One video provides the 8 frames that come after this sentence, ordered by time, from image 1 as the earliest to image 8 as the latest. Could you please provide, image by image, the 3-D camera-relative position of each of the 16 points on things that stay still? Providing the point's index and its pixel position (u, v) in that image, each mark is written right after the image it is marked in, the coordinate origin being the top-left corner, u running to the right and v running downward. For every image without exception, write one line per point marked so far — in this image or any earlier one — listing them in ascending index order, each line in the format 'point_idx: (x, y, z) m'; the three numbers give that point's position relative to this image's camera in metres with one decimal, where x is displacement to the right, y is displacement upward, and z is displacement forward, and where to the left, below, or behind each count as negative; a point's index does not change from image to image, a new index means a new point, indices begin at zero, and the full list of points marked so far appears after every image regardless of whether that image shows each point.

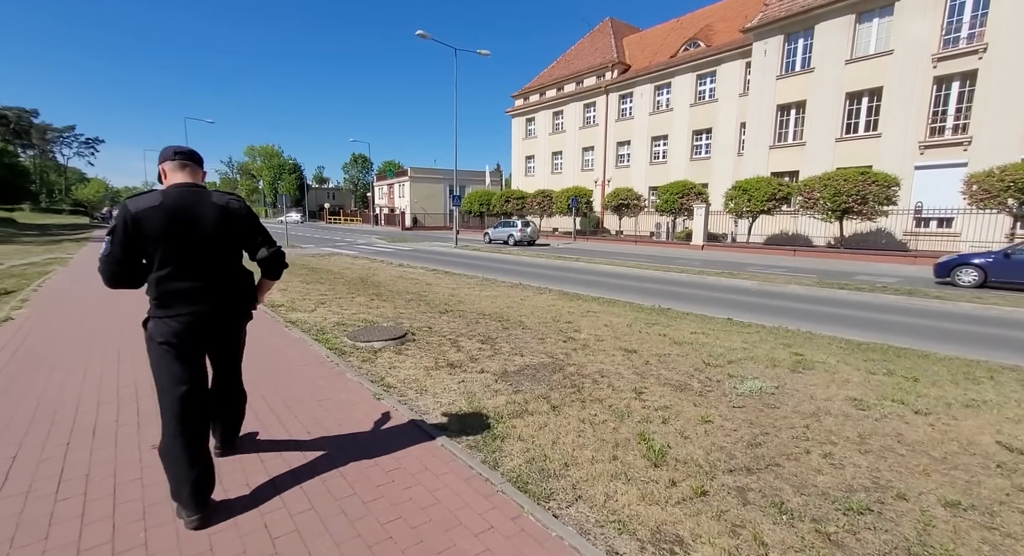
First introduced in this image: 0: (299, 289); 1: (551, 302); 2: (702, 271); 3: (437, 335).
0: (-4.4, -0.2, +10.2) m
1: (+0.8, -0.5, +9.8) m
2: (+5.8, +0.2, +14.6) m
3: (-0.9, -0.7, +6.2) m
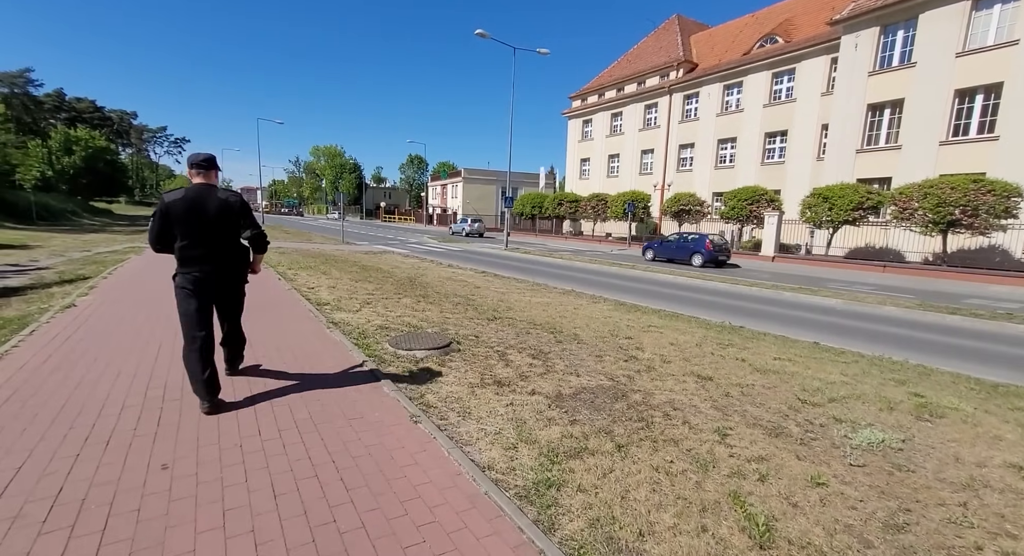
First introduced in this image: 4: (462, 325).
0: (-3.3, -0.2, +10.0) m
1: (+1.8, -0.7, +9.1) m
2: (+7.3, -0.2, +13.4) m
3: (-0.3, -0.8, +5.6) m
4: (-0.7, -0.7, +6.8) m
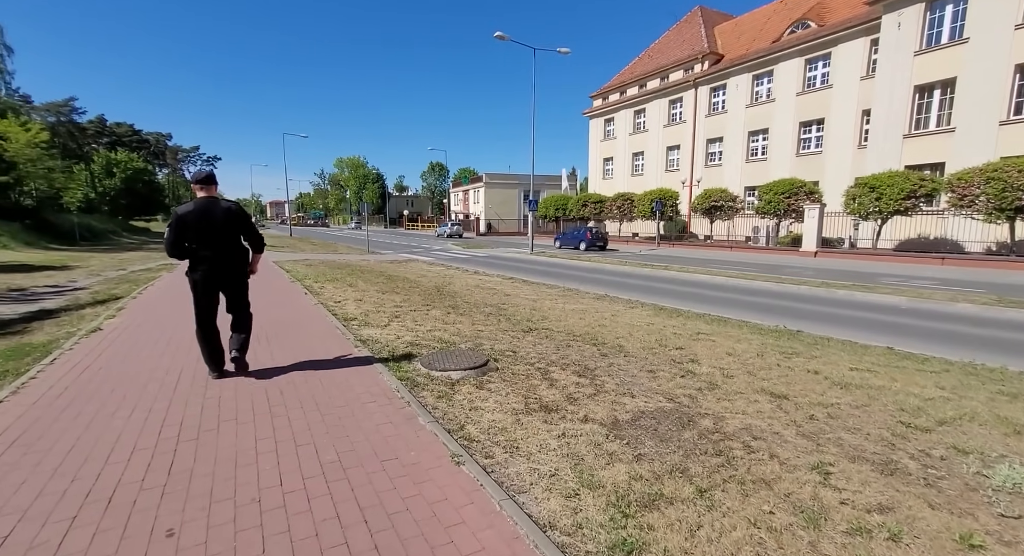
0: (-2.7, -0.4, +9.7) m
1: (+2.4, -0.7, +8.5) m
2: (+8.0, -0.1, +12.5) m
3: (+0.1, -0.9, +5.2) m
4: (-0.2, -0.8, +6.3) m
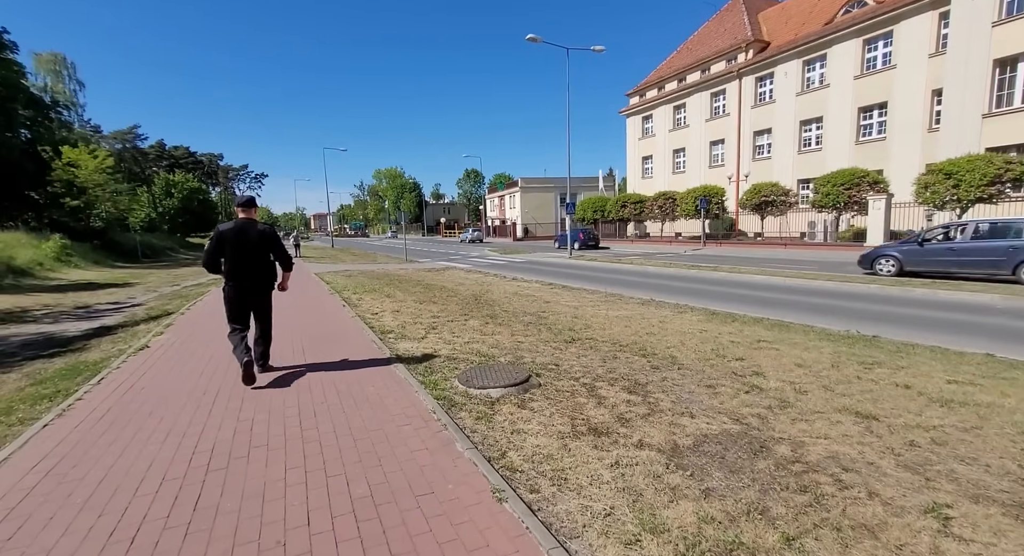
0: (-1.9, -0.6, +9.5) m
1: (+3.0, -0.8, +8.0) m
2: (+9.0, 0.0, +11.6) m
3: (+0.6, -1.0, +4.8) m
4: (+0.3, -0.9, +6.0) m
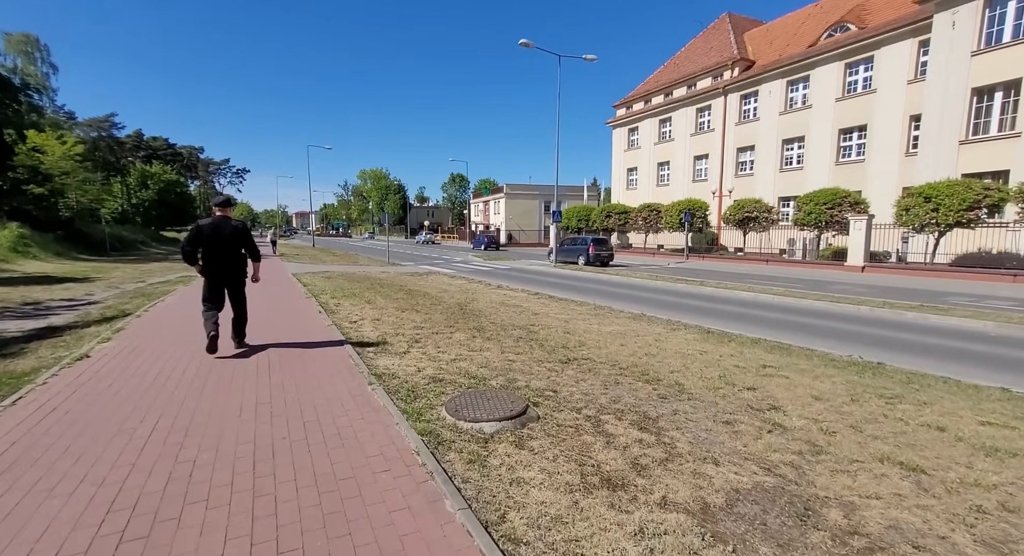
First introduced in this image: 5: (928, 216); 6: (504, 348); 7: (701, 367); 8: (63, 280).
0: (-2.2, -0.7, +8.9) m
1: (+2.9, -1.0, +7.5) m
2: (+8.7, -0.6, +11.4) m
3: (+0.5, -1.1, +4.3) m
4: (+0.2, -1.1, +5.4) m
5: (+14.2, +2.3, +16.9) m
6: (-0.1, -1.0, +6.8) m
7: (+2.3, -1.1, +6.0) m
8: (-14.9, -0.1, +16.3) m
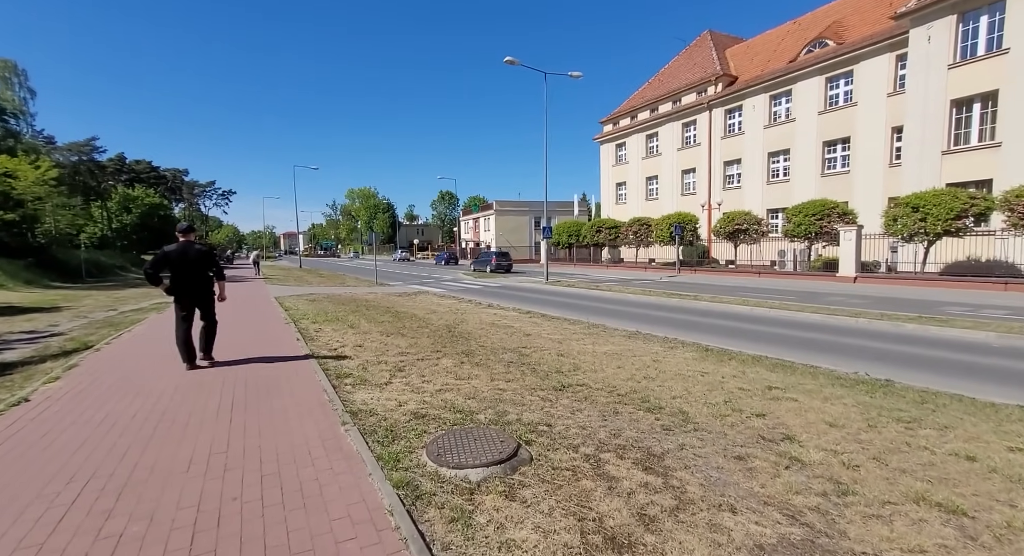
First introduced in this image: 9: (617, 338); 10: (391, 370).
0: (-2.3, -1.1, +8.4) m
1: (+2.7, -1.3, +7.2) m
2: (+8.5, -0.8, +11.1) m
3: (+0.4, -1.3, +3.9) m
4: (+0.1, -1.3, +5.0) m
5: (+13.8, +1.9, +16.9) m
6: (-0.2, -1.3, +6.4) m
7: (+2.2, -1.3, +5.6) m
8: (-15.2, -1.0, +15.6) m
9: (+2.1, -1.2, +10.0) m
10: (-1.6, -1.2, +6.6) m
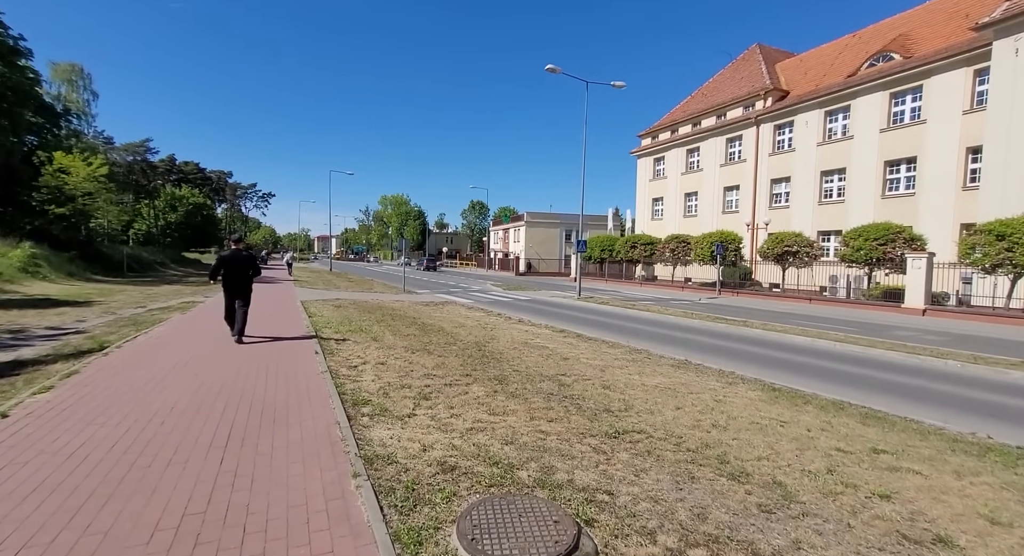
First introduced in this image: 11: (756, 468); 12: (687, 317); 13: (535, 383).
0: (-1.7, -1.3, +7.6) m
1: (+3.2, -1.7, +6.1) m
2: (+9.2, -1.5, +9.7) m
3: (+0.8, -1.5, +2.9) m
4: (+0.5, -1.5, +4.1) m
5: (+15.0, +0.8, +15.2) m
6: (+0.2, -1.5, +5.5) m
7: (+2.6, -1.6, +4.5) m
8: (-14.2, -0.8, +15.5) m
9: (+2.8, -1.6, +9.0) m
10: (-1.1, -1.4, +5.8) m
11: (+2.0, -1.6, +4.1) m
12: (+5.9, -1.3, +16.7) m
13: (+0.3, -1.5, +7.1) m
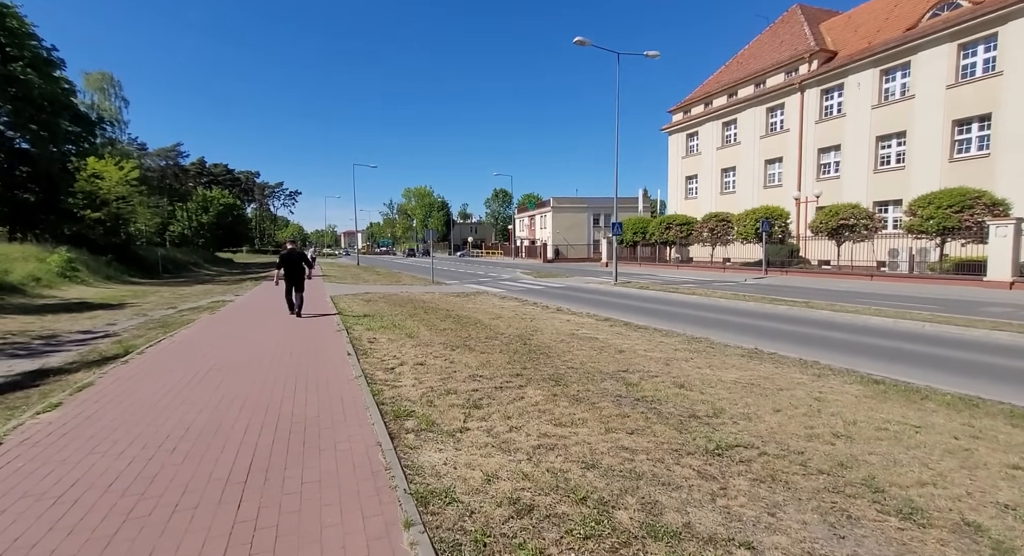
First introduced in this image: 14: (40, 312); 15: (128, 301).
0: (-1.0, -1.2, +6.8) m
1: (+3.9, -1.4, +5.0) m
2: (+10.0, -0.9, +8.4) m
3: (+1.3, -1.4, +2.0) m
4: (+1.1, -1.4, +3.2) m
5: (+16.0, +1.8, +13.5) m
6: (+0.9, -1.3, +4.6) m
7: (+3.2, -1.4, +3.5) m
8: (-13.0, -0.9, +15.3) m
9: (+3.6, -1.3, +7.9) m
10: (-0.4, -1.3, +4.9) m
11: (+2.6, -1.4, +3.1) m
12: (+7.1, -0.7, +15.5) m
13: (+1.1, -1.3, +6.2) m
14: (-13.3, -1.0, +13.9) m
15: (-13.4, -0.8, +17.1) m
